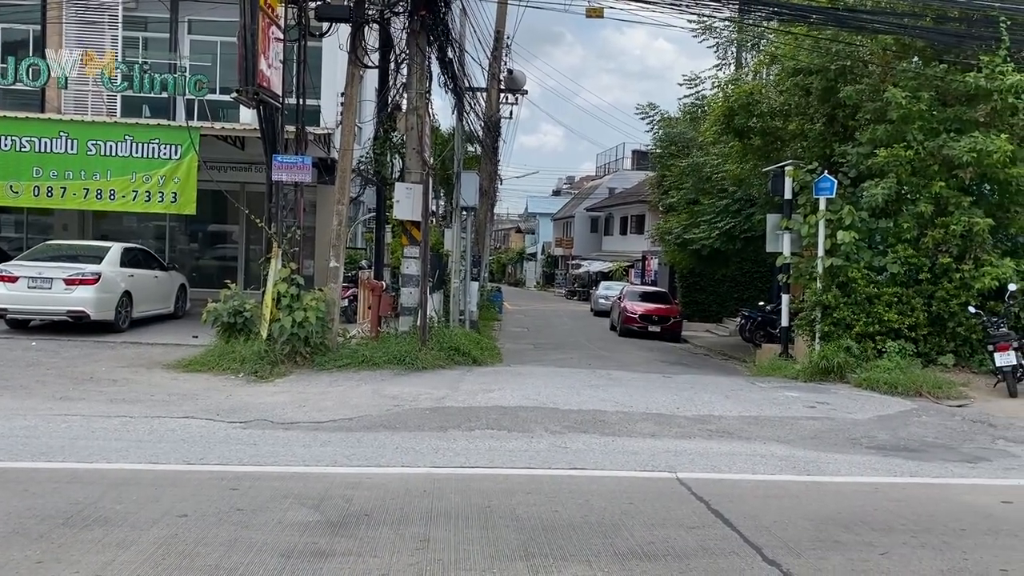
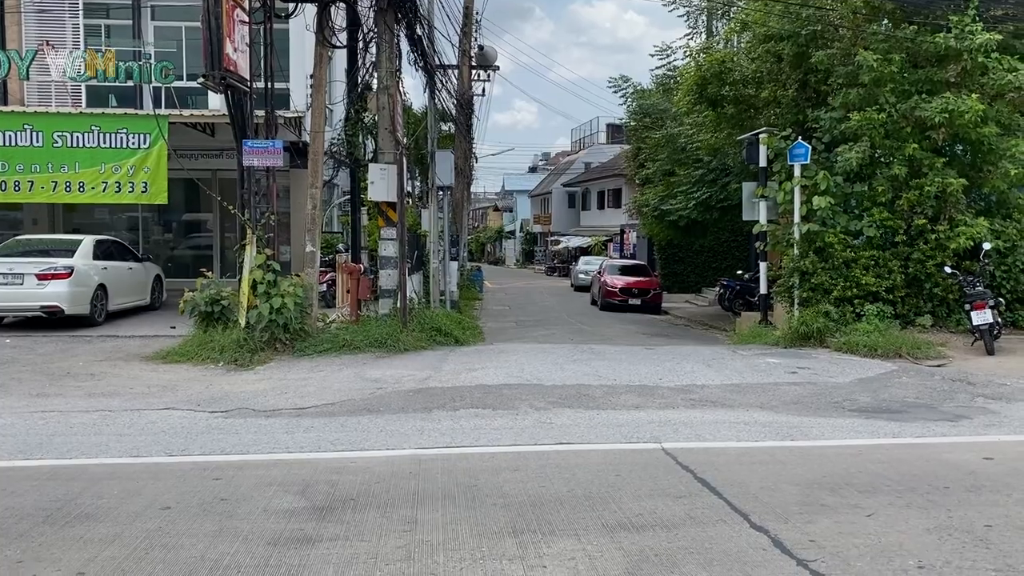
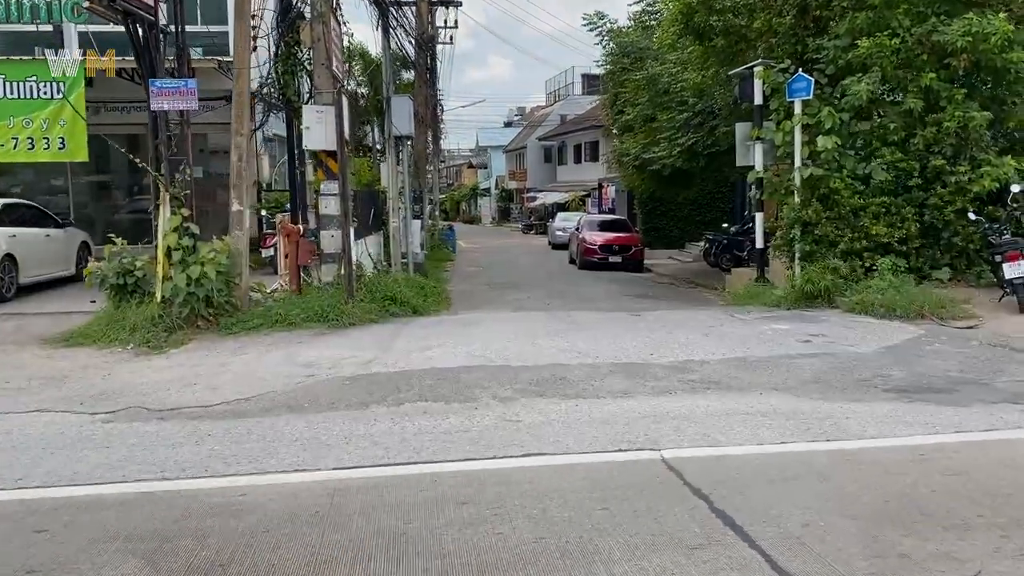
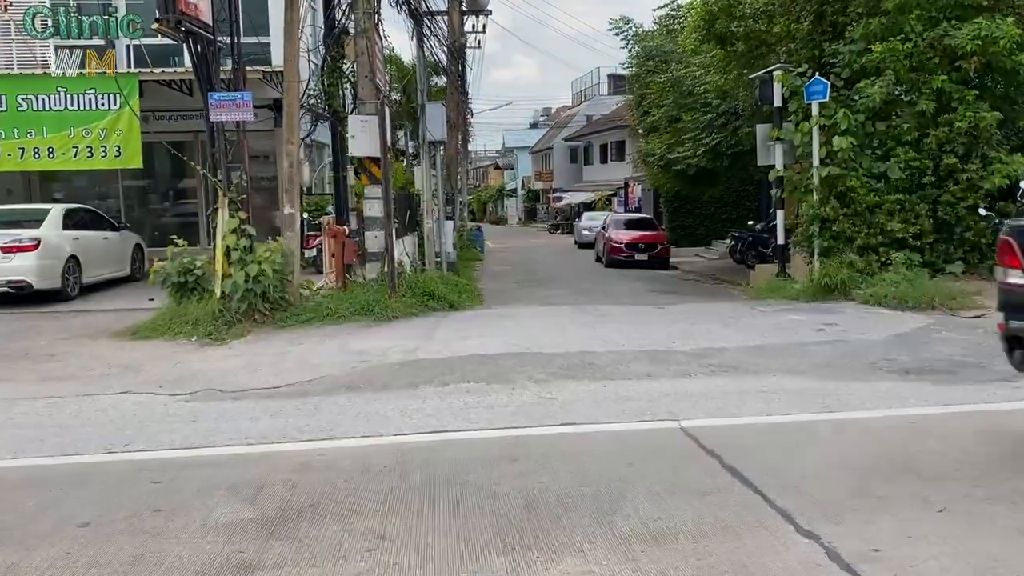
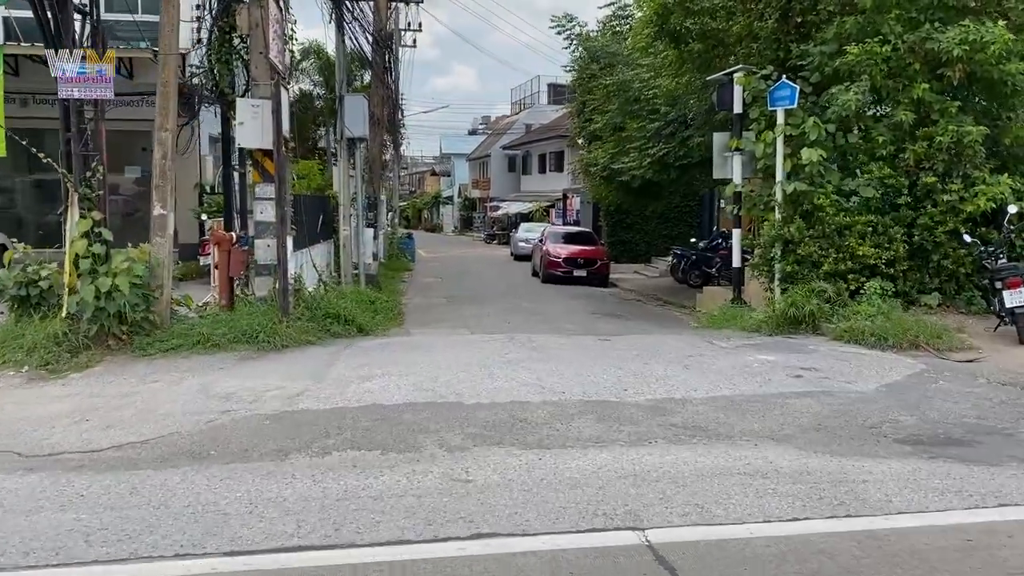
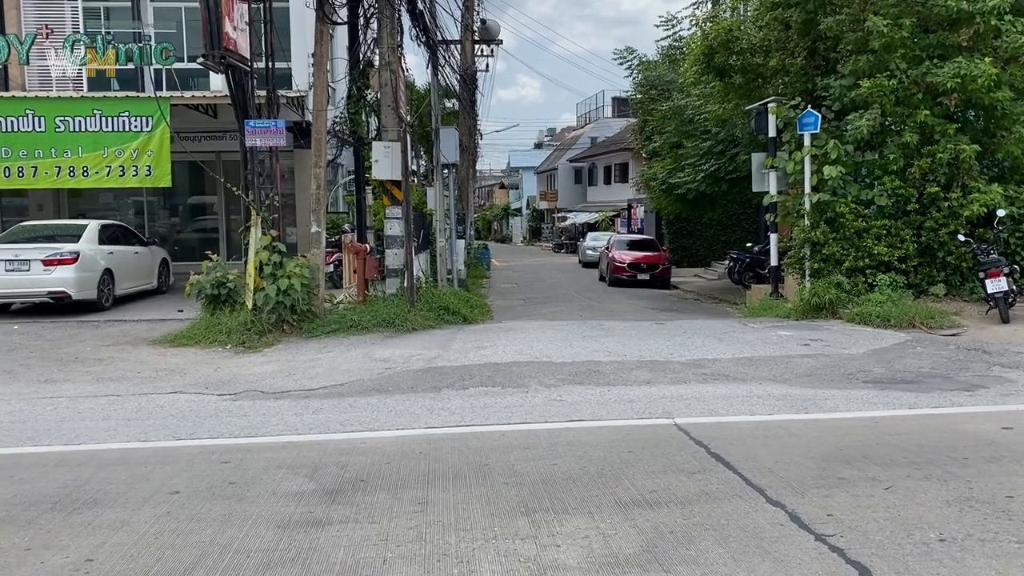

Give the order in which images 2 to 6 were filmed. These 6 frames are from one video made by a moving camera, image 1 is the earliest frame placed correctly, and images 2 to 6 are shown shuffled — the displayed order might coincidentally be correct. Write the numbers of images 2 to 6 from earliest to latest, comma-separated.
2, 6, 4, 3, 5
